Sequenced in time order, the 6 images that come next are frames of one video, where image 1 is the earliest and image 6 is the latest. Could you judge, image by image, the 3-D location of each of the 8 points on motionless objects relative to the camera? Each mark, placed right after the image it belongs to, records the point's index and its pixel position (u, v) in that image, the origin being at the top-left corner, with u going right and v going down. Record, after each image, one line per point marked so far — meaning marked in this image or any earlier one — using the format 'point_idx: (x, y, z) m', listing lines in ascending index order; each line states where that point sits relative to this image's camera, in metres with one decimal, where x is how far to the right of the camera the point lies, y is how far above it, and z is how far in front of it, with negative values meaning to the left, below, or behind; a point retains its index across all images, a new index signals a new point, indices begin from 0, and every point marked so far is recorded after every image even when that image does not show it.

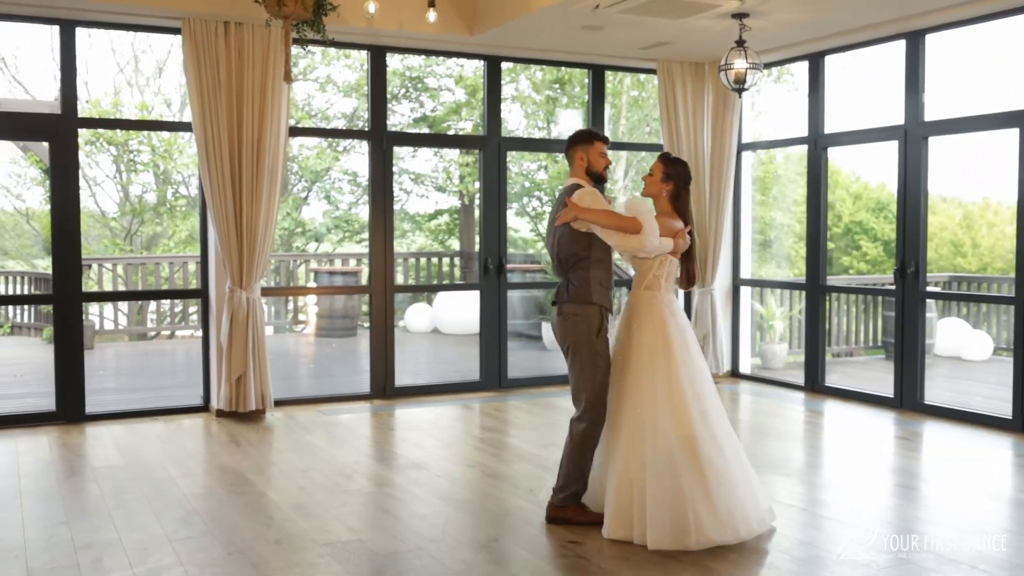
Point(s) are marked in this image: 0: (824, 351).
0: (+2.4, -0.5, +7.2) m
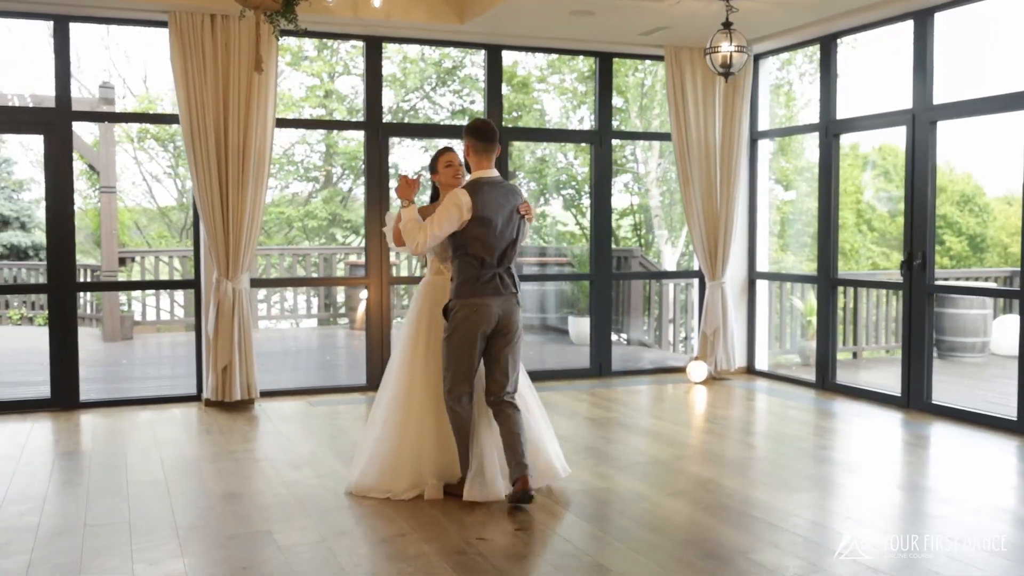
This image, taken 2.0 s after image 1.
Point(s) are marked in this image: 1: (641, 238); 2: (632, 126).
0: (+2.4, -0.5, +6.8) m
1: (+1.2, +0.4, +7.8) m
2: (+1.1, +1.4, +7.7) m
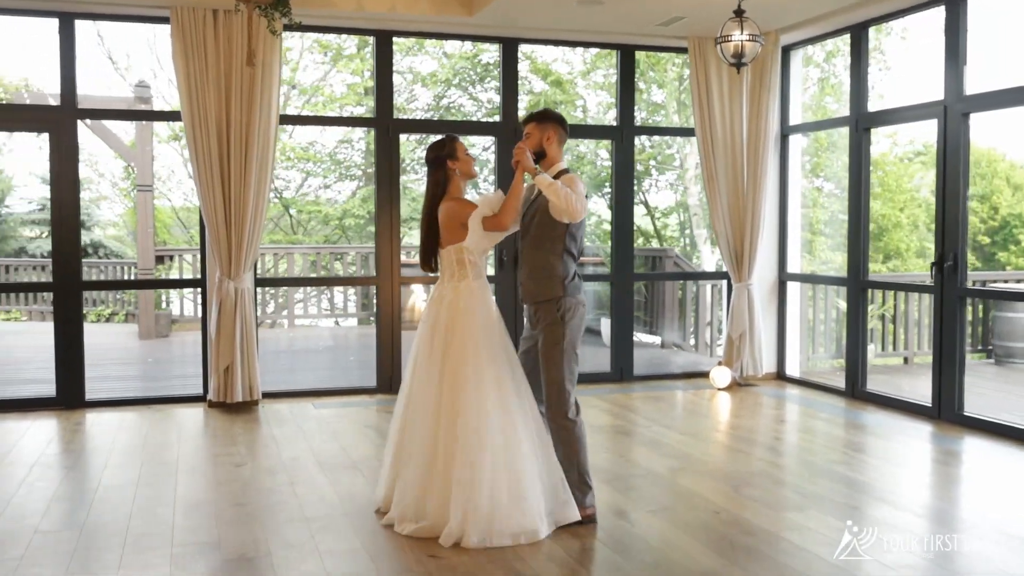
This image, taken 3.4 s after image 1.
0: (+2.5, -0.5, +6.4) m
1: (+1.4, +0.4, +7.5) m
2: (+1.3, +1.4, +7.4) m
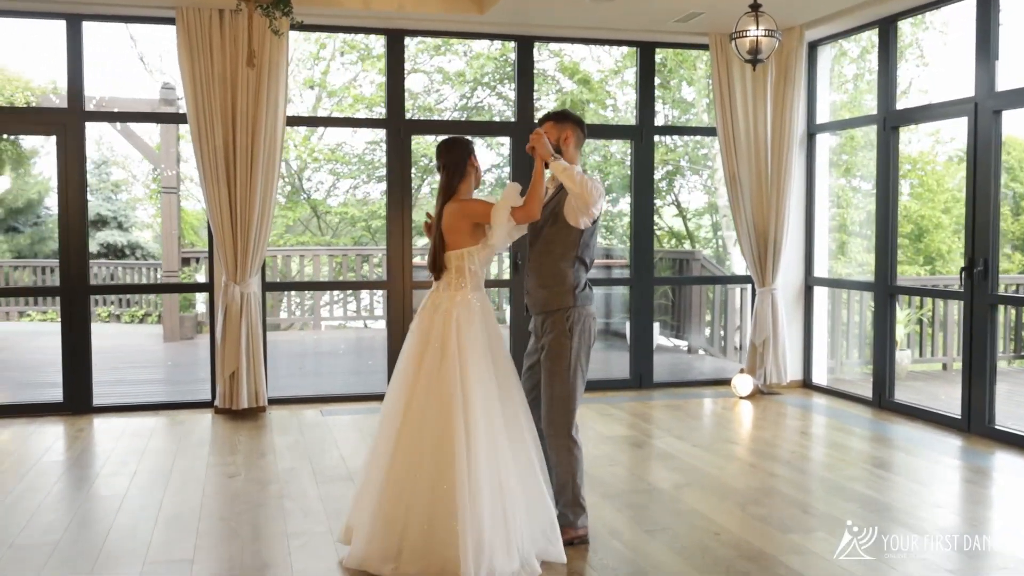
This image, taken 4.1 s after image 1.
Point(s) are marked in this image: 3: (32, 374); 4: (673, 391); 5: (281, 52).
0: (+2.6, -0.5, +6.2) m
1: (+1.6, +0.4, +7.2) m
2: (+1.5, +1.3, +7.1) m
3: (-3.2, -0.6, +6.0) m
4: (+1.3, -0.8, +7.0) m
5: (-1.5, +1.5, +5.7) m
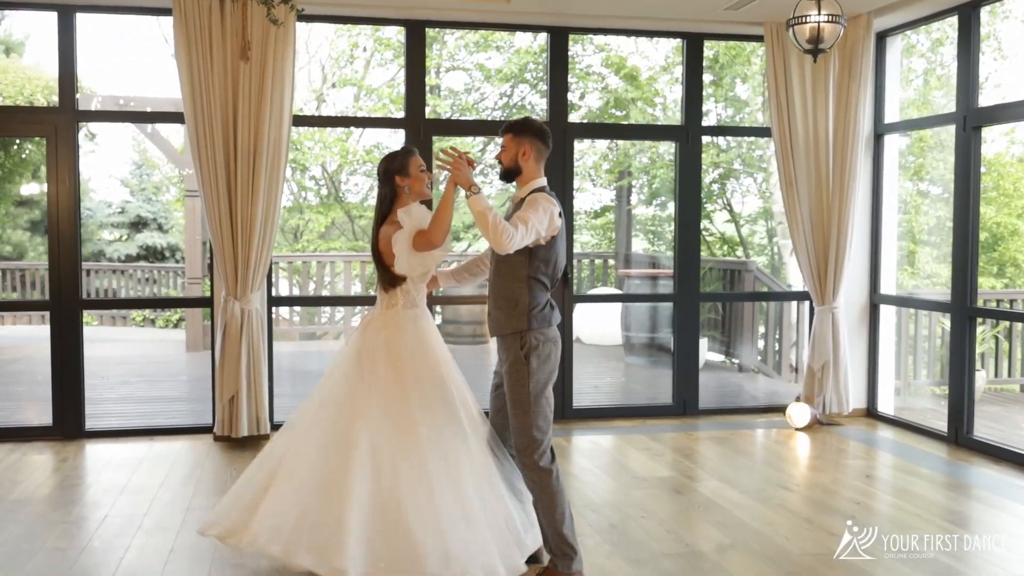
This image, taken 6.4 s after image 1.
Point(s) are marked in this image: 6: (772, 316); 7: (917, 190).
0: (+2.8, -0.7, +5.4) m
1: (+1.8, +0.3, +6.6) m
2: (+1.7, +1.2, +6.5) m
3: (-3.0, -0.7, +5.6) m
4: (+1.5, -0.9, +6.3) m
5: (-1.3, +1.4, +5.2) m
6: (+1.9, -0.2, +6.6) m
7: (+2.7, +0.7, +5.9) m
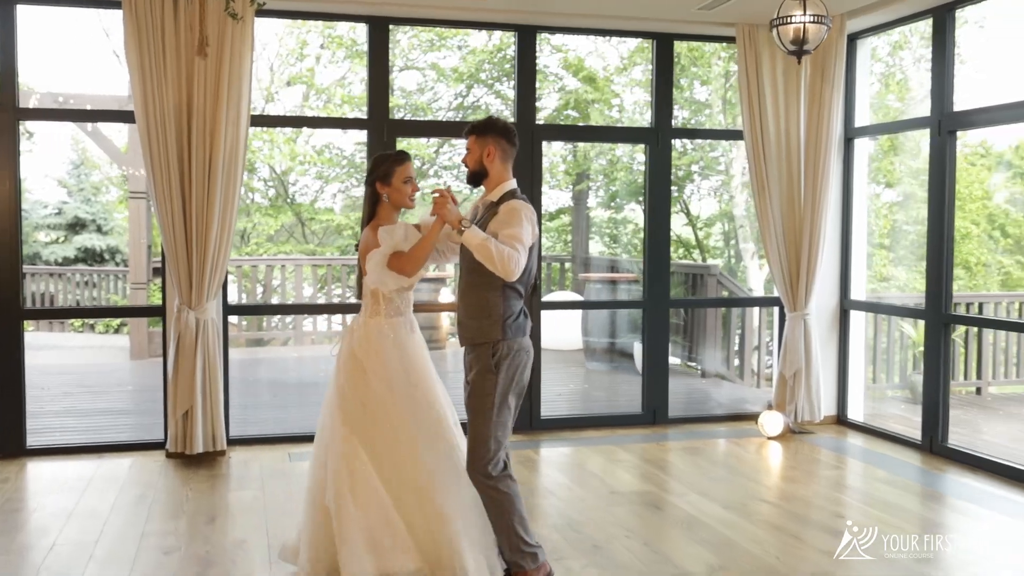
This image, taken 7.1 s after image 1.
0: (+2.6, -0.7, +5.4) m
1: (+1.6, +0.2, +6.5) m
2: (+1.4, +1.2, +6.4) m
3: (-3.2, -0.7, +5.2) m
4: (+1.2, -1.0, +6.2) m
5: (-1.5, +1.4, +4.9) m
6: (+1.6, -0.3, +6.5) m
7: (+2.4, +0.6, +5.9) m
